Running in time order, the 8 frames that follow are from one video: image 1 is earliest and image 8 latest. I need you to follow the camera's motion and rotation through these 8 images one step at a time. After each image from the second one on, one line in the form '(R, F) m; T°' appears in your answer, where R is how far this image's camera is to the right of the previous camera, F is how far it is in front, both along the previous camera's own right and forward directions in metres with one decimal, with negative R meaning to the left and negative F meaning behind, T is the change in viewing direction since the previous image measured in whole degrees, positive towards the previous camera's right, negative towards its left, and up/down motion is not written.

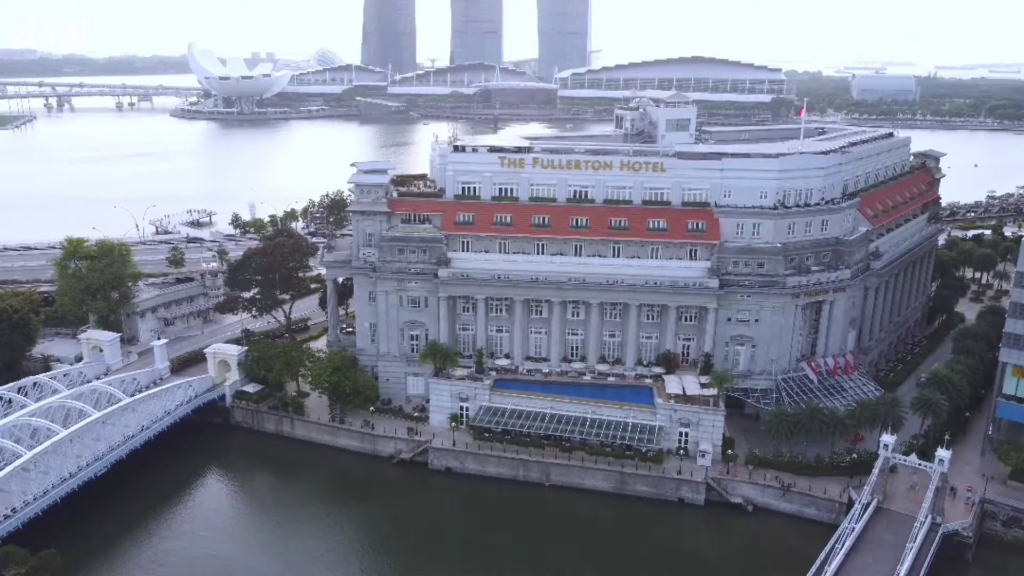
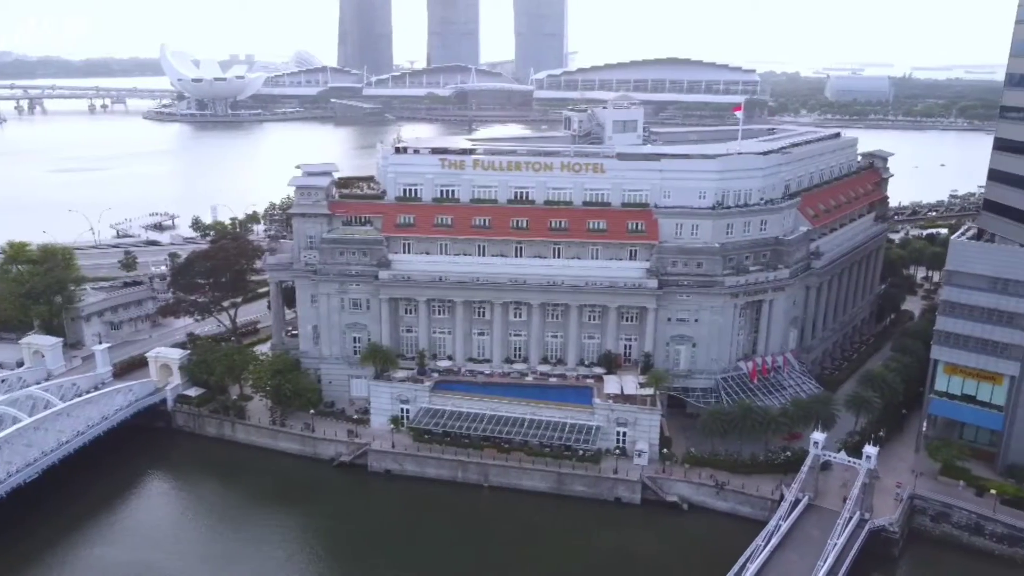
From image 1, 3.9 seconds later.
(+3.4, -0.1) m; +1°
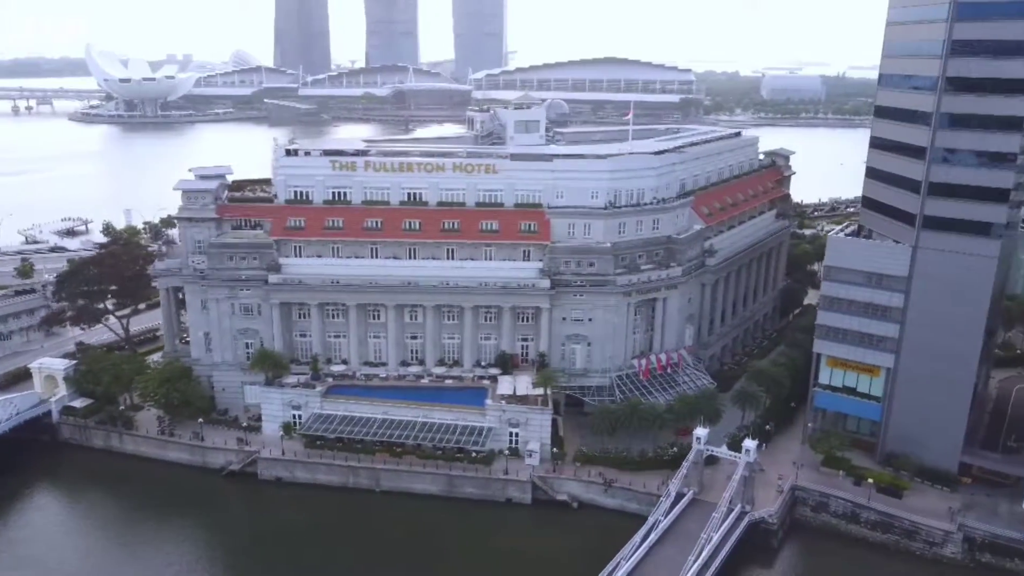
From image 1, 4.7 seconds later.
(+4.5, +0.1) m; +3°
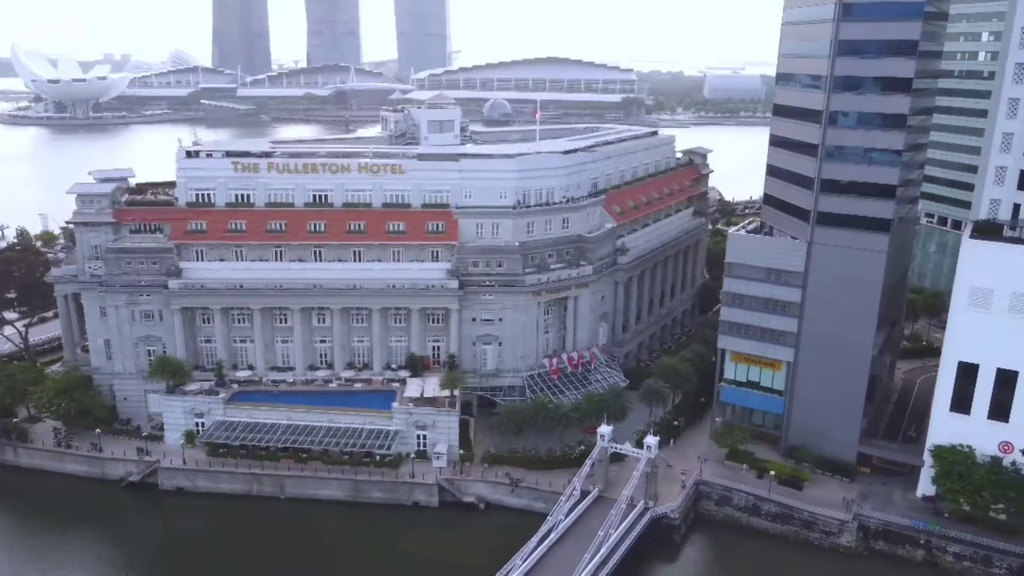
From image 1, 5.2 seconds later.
(+3.5, +0.2) m; +3°
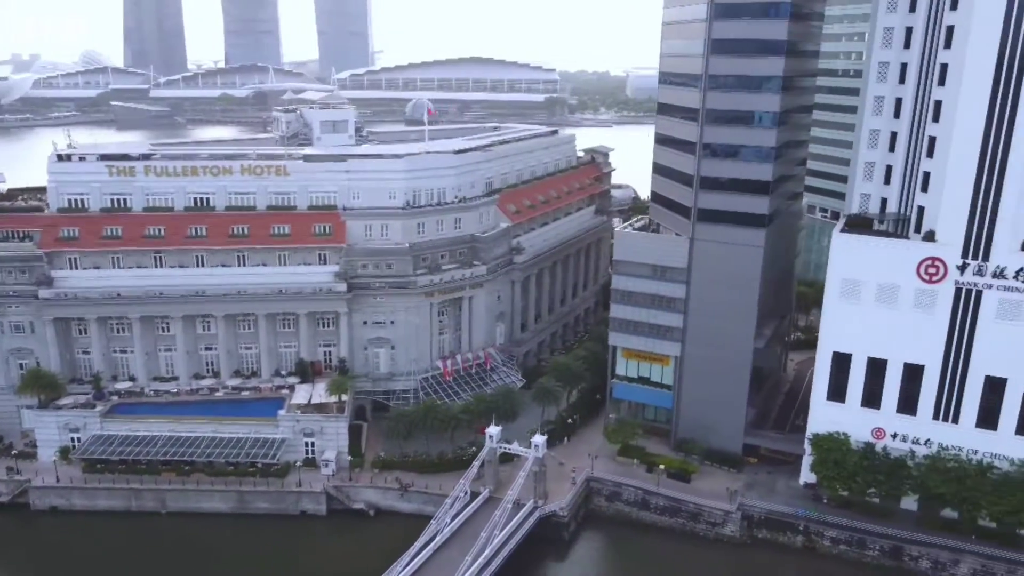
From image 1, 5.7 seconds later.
(+3.3, +0.3) m; +5°
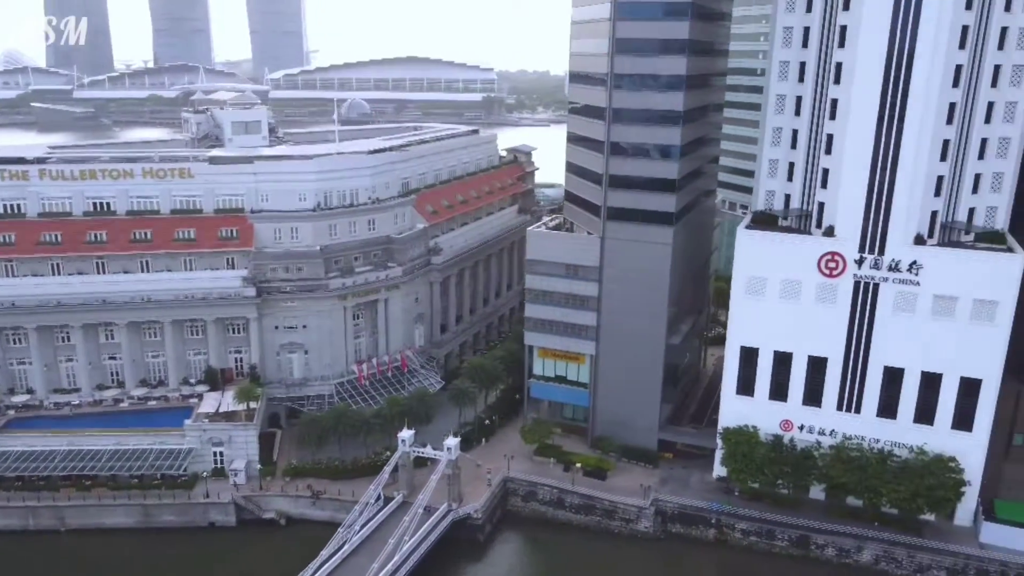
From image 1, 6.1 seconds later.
(+2.4, +0.3) m; +4°
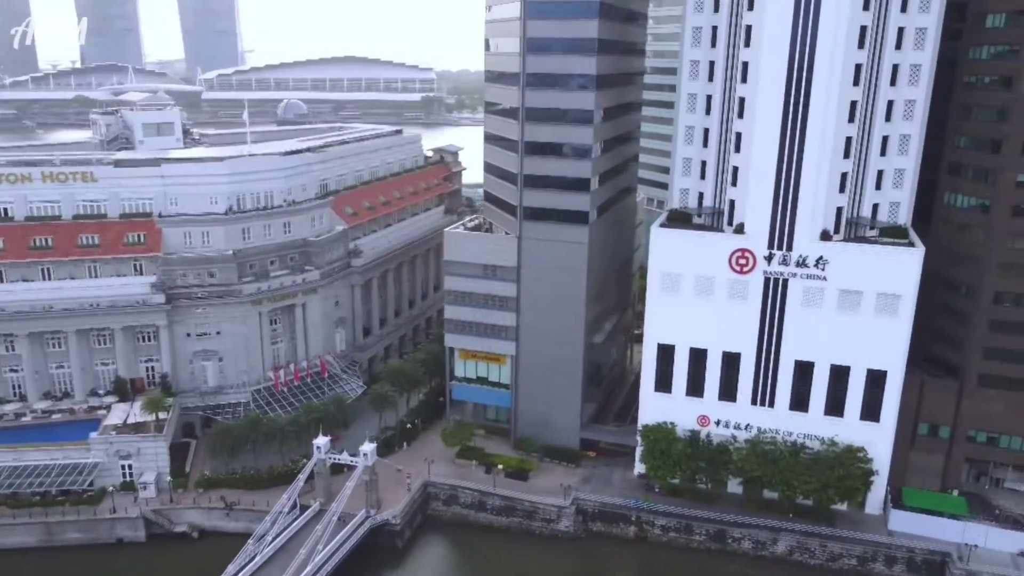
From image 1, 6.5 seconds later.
(+2.1, +0.4) m; +4°
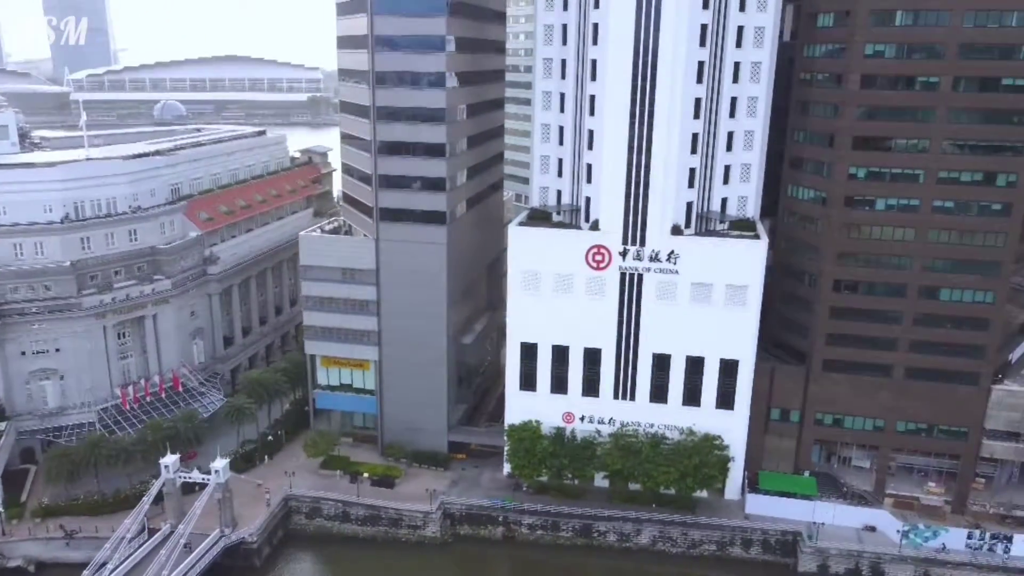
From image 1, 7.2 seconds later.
(+2.9, +0.6) m; +7°
